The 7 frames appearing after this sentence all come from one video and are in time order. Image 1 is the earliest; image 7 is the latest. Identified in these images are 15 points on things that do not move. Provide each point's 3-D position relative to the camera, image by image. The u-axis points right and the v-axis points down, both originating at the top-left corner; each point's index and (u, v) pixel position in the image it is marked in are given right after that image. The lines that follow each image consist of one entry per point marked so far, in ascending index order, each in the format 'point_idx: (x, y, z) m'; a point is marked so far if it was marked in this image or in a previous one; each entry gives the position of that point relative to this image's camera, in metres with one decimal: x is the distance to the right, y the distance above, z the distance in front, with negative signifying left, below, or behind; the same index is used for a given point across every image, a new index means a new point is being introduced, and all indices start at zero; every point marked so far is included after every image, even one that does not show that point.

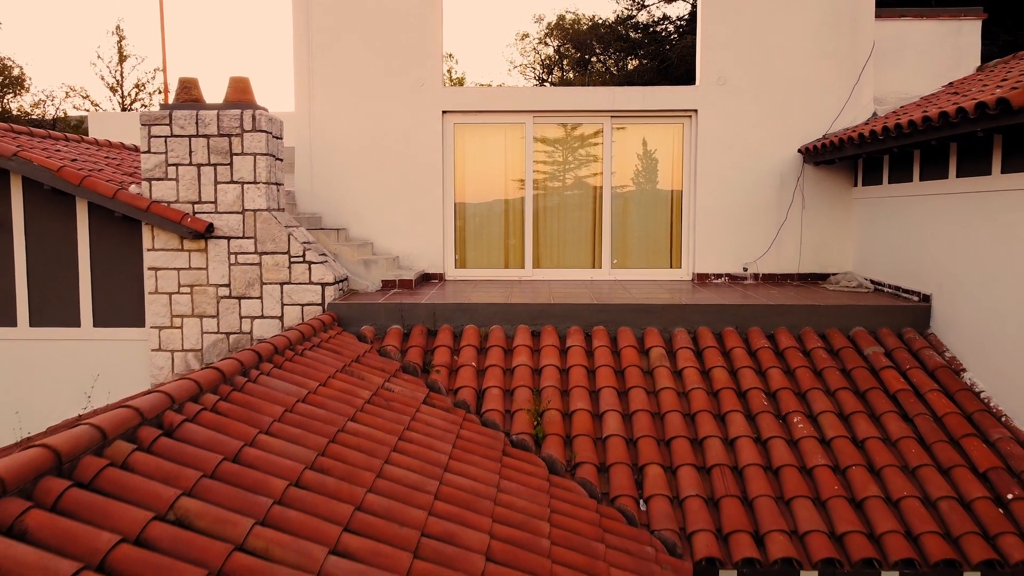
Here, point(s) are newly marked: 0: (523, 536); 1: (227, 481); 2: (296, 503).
0: (+0.1, -1.1, +3.8) m
1: (-1.1, -0.7, +3.3) m
2: (-0.9, -0.8, +3.3) m
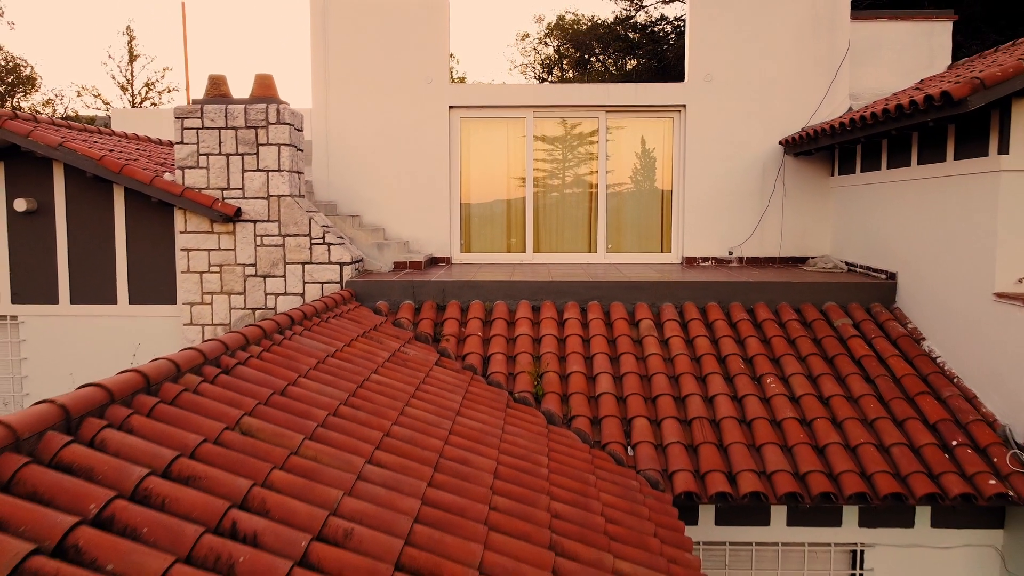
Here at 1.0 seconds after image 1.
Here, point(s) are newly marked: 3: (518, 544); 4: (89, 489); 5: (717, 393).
0: (+0.1, -0.9, +4.4) m
1: (-1.1, -0.5, +3.9) m
2: (-0.8, -0.6, +3.9) m
3: (0.0, -1.0, +3.4) m
4: (-1.3, -0.6, +2.5) m
5: (+1.5, -0.7, +5.9) m
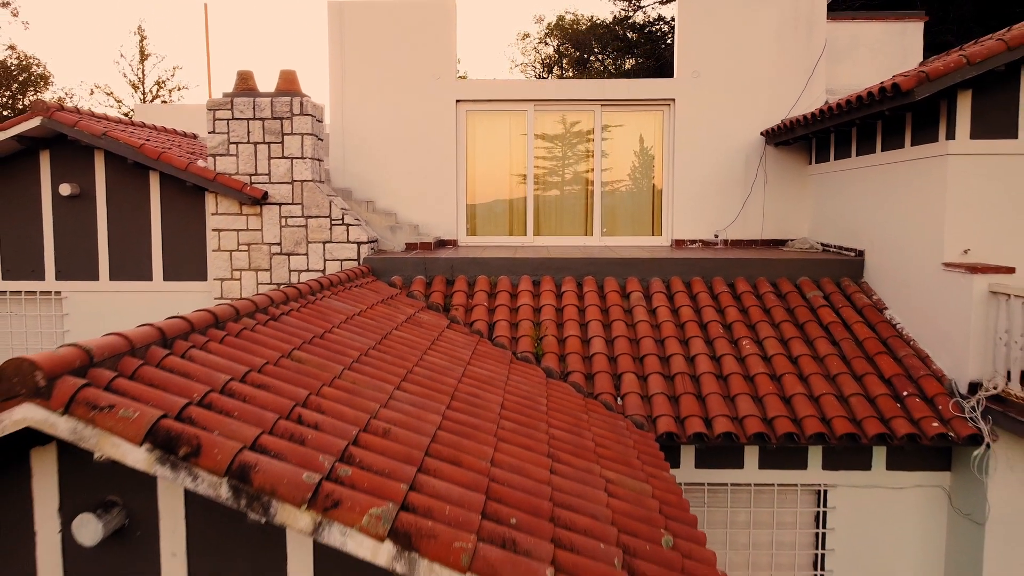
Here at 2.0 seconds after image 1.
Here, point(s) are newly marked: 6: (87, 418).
0: (+0.1, -0.7, +5.1) m
1: (-1.1, -0.3, +4.6) m
2: (-0.8, -0.4, +4.6) m
3: (0.0, -0.8, +4.1) m
4: (-1.2, -0.4, +3.2) m
5: (+1.5, -0.5, +6.6) m
6: (-1.4, -0.4, +2.7) m
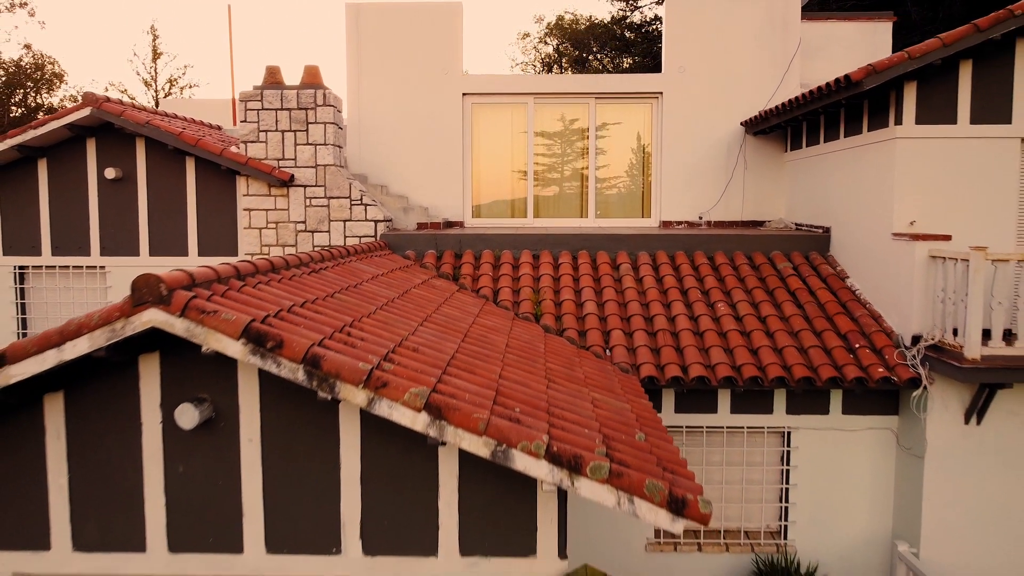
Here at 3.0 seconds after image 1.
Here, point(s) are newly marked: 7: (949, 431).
0: (+0.1, -0.4, +6.0) m
1: (-1.0, 0.0, +5.5) m
2: (-0.8, -0.1, +5.5) m
3: (+0.1, -0.5, +5.0) m
4: (-1.2, -0.1, +4.1) m
5: (+1.5, -0.2, +7.5) m
6: (-1.4, -0.1, +3.6) m
7: (+3.5, -1.1, +6.6) m
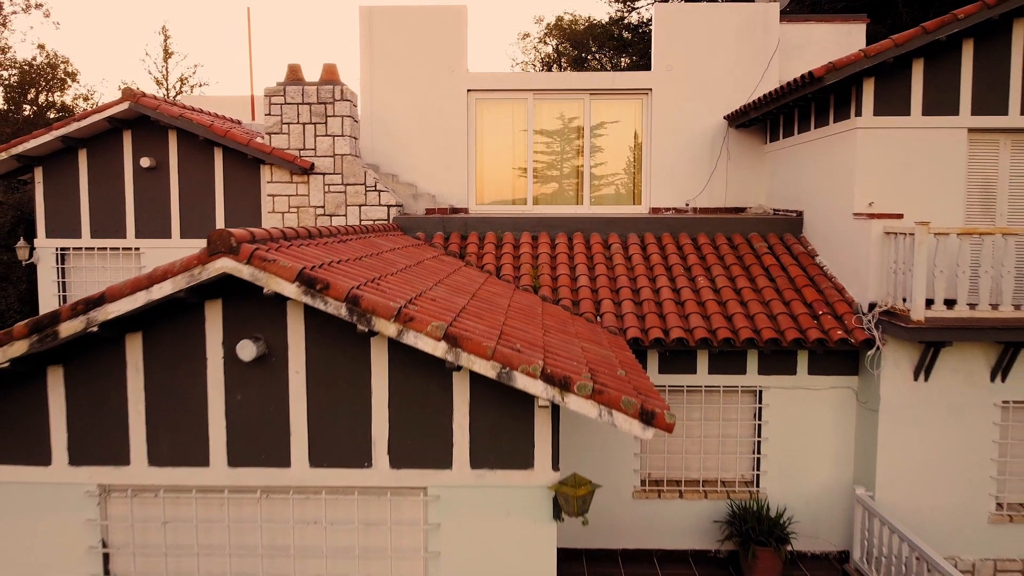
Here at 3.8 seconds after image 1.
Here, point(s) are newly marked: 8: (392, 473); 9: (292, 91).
0: (+0.1, -0.2, +6.9) m
1: (-1.0, +0.2, +6.3) m
2: (-0.8, +0.1, +6.4) m
3: (+0.1, -0.3, +5.8) m
4: (-1.2, +0.2, +4.9) m
5: (+1.5, 0.0, +8.3) m
6: (-1.3, +0.1, +4.4) m
7: (+3.5, -0.9, +7.4) m
8: (-0.7, -1.1, +5.0) m
9: (-2.7, +2.4, +10.0) m
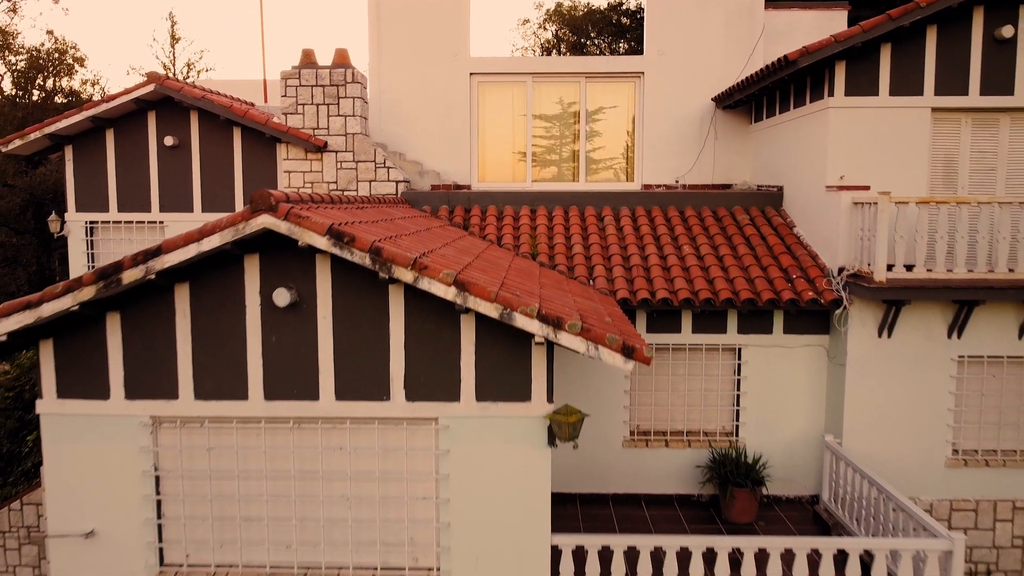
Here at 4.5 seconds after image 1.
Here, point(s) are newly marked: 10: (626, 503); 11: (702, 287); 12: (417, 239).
0: (+0.1, +0.2, +7.6) m
1: (-1.0, +0.5, +7.1) m
2: (-0.8, +0.4, +7.1) m
3: (+0.1, +0.1, +6.5) m
4: (-1.2, +0.5, +5.7) m
5: (+1.5, +0.4, +9.0) m
6: (-1.3, +0.4, +5.2) m
7: (+3.5, -0.5, +8.2) m
8: (-0.7, -0.8, +5.7) m
9: (-2.7, +2.7, +10.7) m
10: (+1.2, -2.3, +8.8) m
11: (+1.9, 0.0, +8.3) m
12: (-0.8, +0.4, +6.5) m
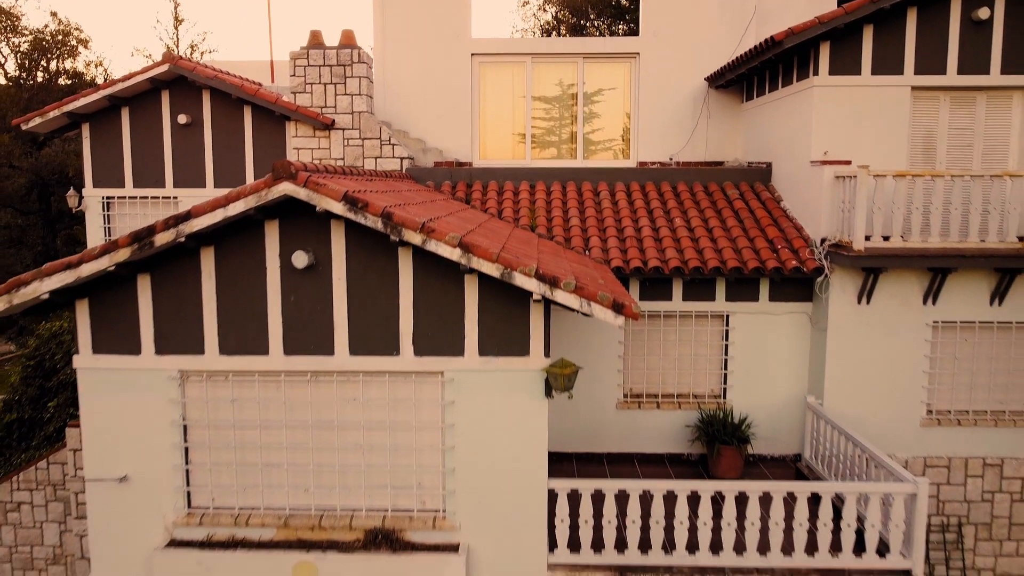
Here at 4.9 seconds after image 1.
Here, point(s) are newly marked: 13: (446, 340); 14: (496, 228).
0: (+0.1, +0.5, +8.1) m
1: (-1.0, +0.8, +7.5) m
2: (-0.8, +0.7, +7.6) m
3: (+0.1, +0.4, +7.0) m
4: (-1.2, +0.7, +6.1) m
5: (+1.5, +0.7, +9.5) m
6: (-1.3, +0.7, +5.6) m
7: (+3.5, -0.2, +8.7) m
8: (-0.7, -0.5, +6.2) m
9: (-2.7, +3.1, +11.1) m
10: (+1.2, -2.0, +9.4) m
11: (+1.9, +0.3, +8.7) m
12: (-0.8, +0.7, +7.0) m
13: (-0.5, -0.4, +6.2) m
14: (-0.2, +0.6, +7.9) m
